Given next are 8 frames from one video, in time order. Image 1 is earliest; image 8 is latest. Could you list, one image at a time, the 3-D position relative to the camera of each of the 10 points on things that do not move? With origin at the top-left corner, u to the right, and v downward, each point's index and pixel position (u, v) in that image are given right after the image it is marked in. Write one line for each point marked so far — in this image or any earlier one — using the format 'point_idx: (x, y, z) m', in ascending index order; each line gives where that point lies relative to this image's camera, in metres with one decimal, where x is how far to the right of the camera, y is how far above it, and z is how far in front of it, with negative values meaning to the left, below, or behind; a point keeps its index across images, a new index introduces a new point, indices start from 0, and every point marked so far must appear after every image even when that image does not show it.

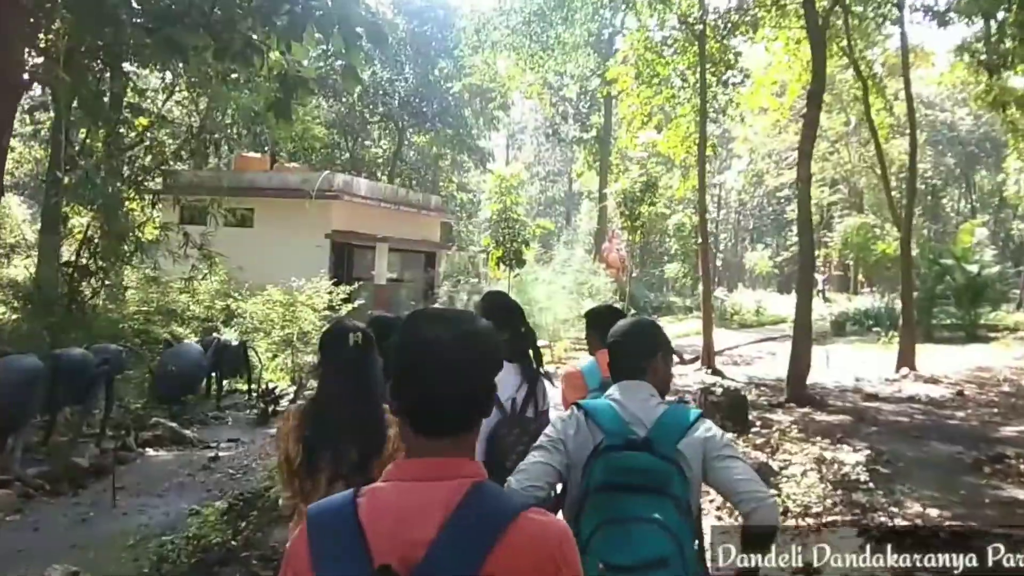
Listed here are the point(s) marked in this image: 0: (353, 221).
0: (-2.5, +1.1, +18.9) m
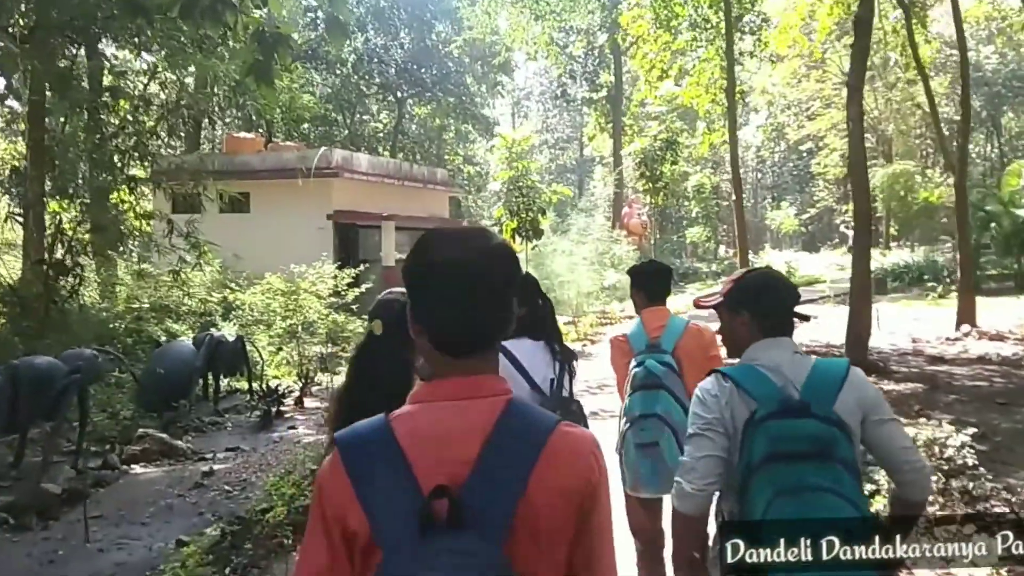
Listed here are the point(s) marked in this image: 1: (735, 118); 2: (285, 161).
0: (-2.3, +1.3, +17.9) m
1: (+2.4, +1.8, +13.1) m
2: (-3.2, +1.8, +17.4) m
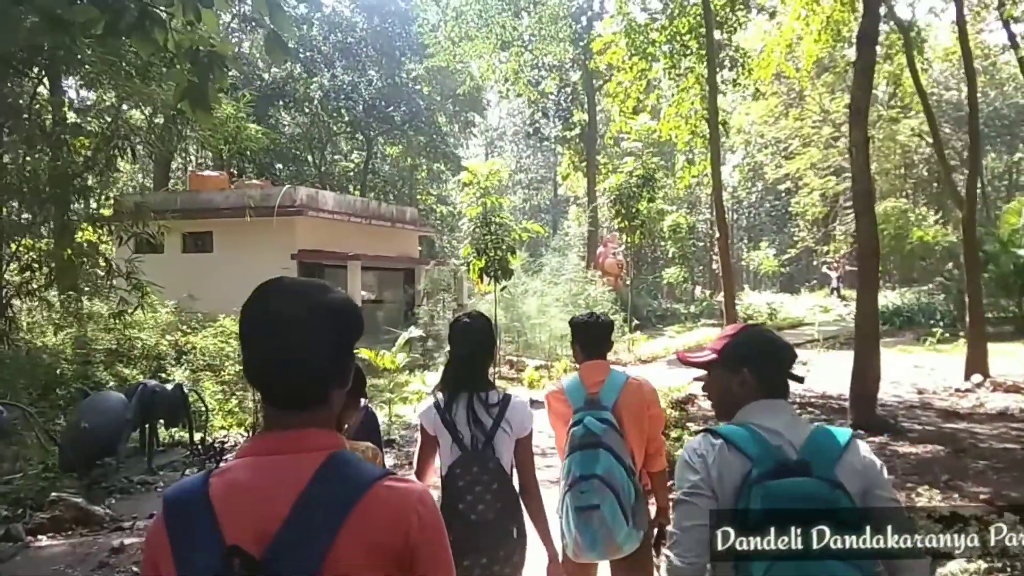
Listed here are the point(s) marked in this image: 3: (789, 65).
0: (-2.7, +0.7, +17.1) m
1: (+2.1, +1.4, +12.4) m
2: (-3.6, +1.2, +16.6) m
3: (+3.5, +2.8, +15.5) m
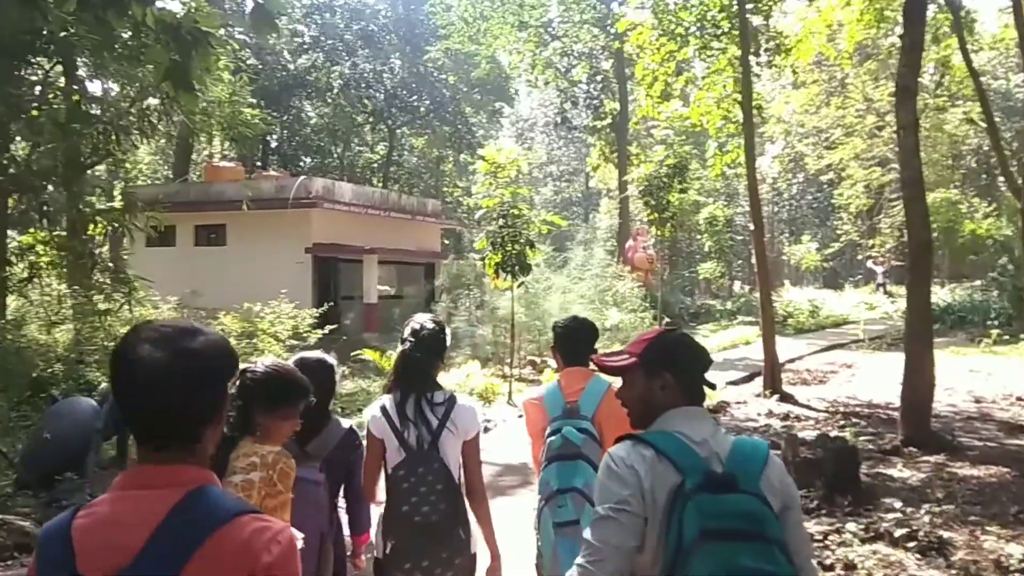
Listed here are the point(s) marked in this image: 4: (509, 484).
0: (-2.4, +0.8, +16.3) m
1: (+2.3, +1.4, +11.5) m
2: (-3.3, +1.3, +15.8) m
3: (+3.8, +2.9, +14.6) m
4: (0.0, -1.2, +7.4) m
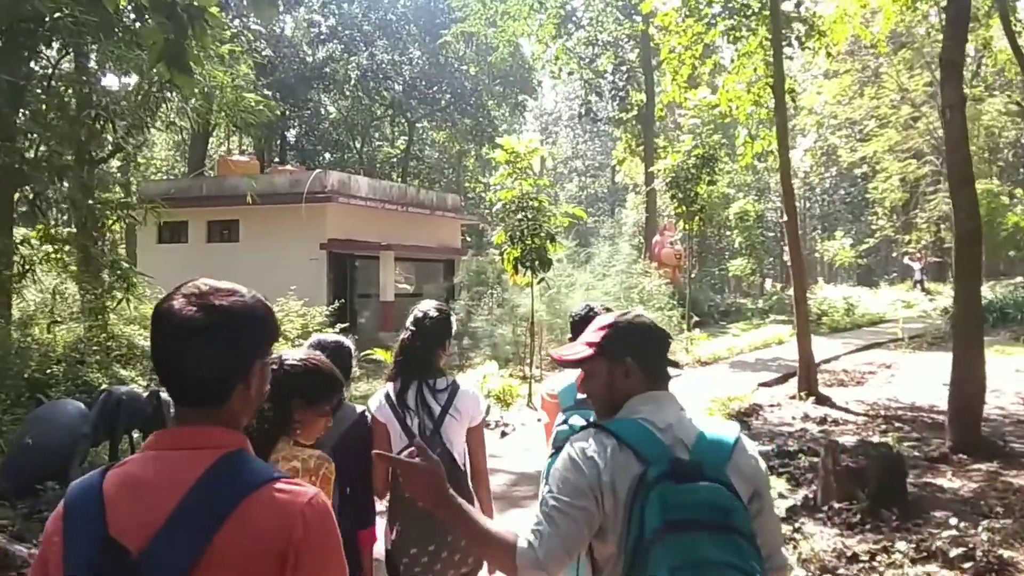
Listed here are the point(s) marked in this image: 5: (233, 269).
0: (-2.1, +0.8, +15.9) m
1: (+2.4, +1.5, +10.9) m
2: (-3.0, +1.3, +15.4) m
3: (+4.0, +2.9, +13.9) m
4: (+0.1, -1.2, +6.8) m
5: (-3.7, +0.2, +16.1) m
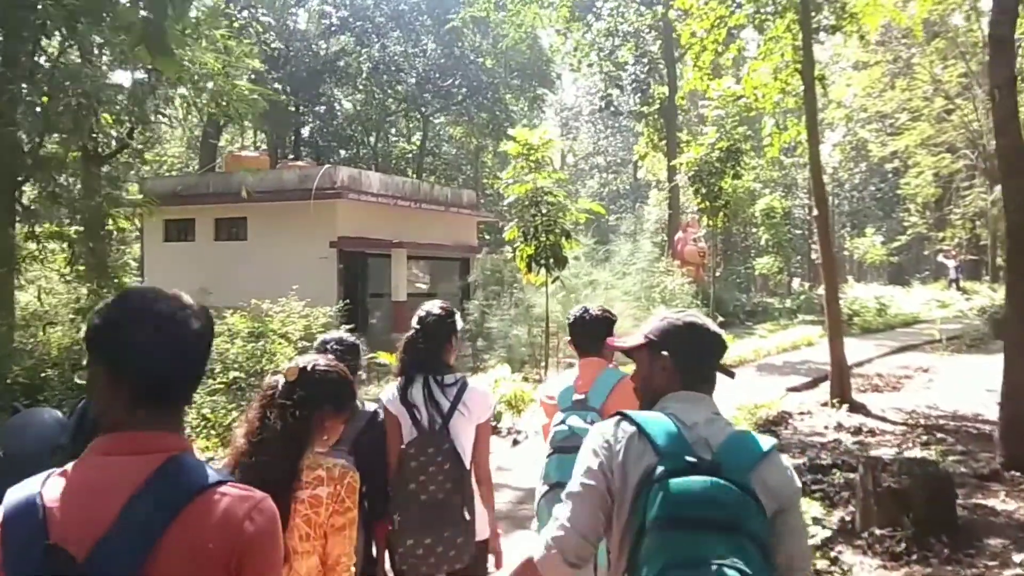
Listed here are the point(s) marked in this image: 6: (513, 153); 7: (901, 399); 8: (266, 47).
0: (-1.9, +0.8, +15.3) m
1: (+2.5, +1.5, +10.3) m
2: (-2.8, +1.3, +14.9) m
3: (+4.2, +2.9, +13.3) m
4: (+0.1, -1.1, +6.3) m
5: (-3.5, +0.3, +15.6) m
6: (0.0, +1.3, +12.0) m
7: (+2.7, -0.8, +8.6) m
8: (-3.9, +3.8, +19.1) m
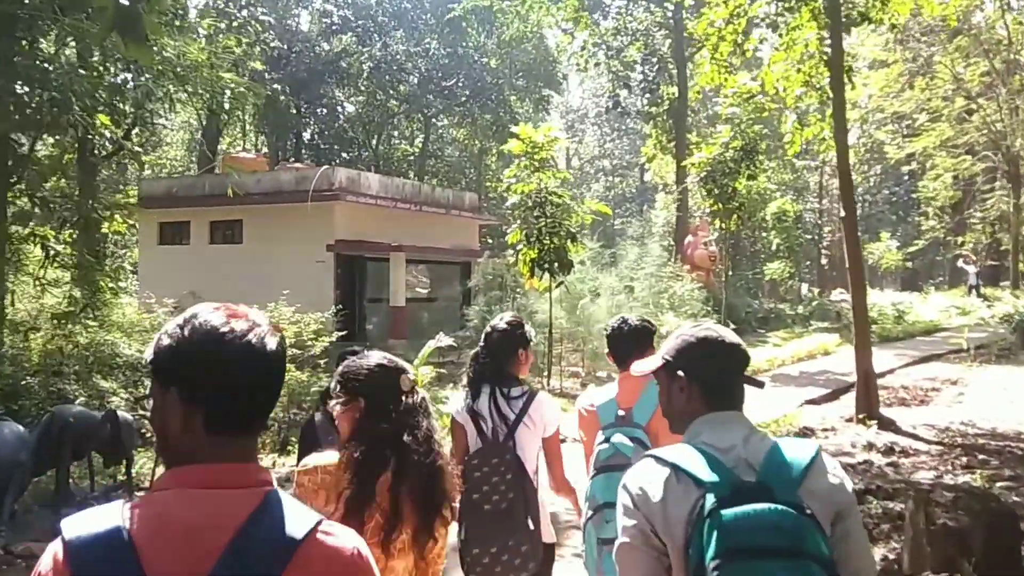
0: (-1.8, +0.7, +14.8) m
1: (+2.6, +1.4, +9.7) m
2: (-2.7, +1.3, +14.3) m
3: (+4.3, +2.9, +12.7) m
4: (+0.1, -1.2, +5.7) m
5: (-3.4, +0.2, +15.1) m
6: (0.0, +1.3, +11.4) m
7: (+2.8, -0.8, +8.0) m
8: (-3.8, +3.8, +18.6) m
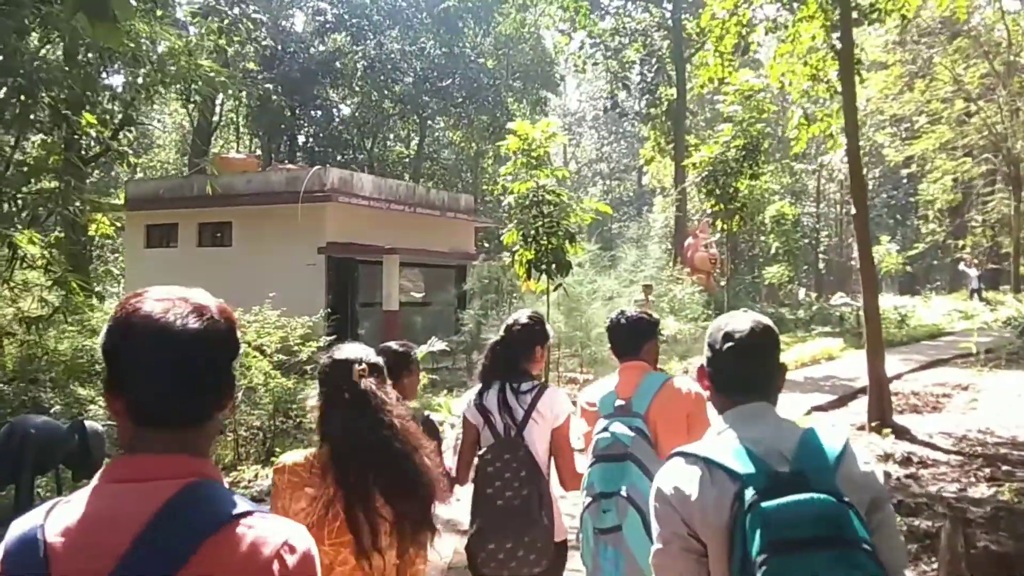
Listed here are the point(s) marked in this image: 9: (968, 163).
0: (-1.9, +0.7, +14.5) m
1: (+2.5, +1.4, +9.4) m
2: (-2.8, +1.2, +14.0) m
3: (+4.2, +2.8, +12.4) m
4: (+0.1, -1.2, +5.3) m
5: (-3.5, +0.1, +14.7) m
6: (0.0, +1.2, +11.1) m
7: (+2.7, -0.8, +7.7) m
8: (-3.8, +3.7, +18.3) m
9: (+7.3, +2.0, +19.4) m
